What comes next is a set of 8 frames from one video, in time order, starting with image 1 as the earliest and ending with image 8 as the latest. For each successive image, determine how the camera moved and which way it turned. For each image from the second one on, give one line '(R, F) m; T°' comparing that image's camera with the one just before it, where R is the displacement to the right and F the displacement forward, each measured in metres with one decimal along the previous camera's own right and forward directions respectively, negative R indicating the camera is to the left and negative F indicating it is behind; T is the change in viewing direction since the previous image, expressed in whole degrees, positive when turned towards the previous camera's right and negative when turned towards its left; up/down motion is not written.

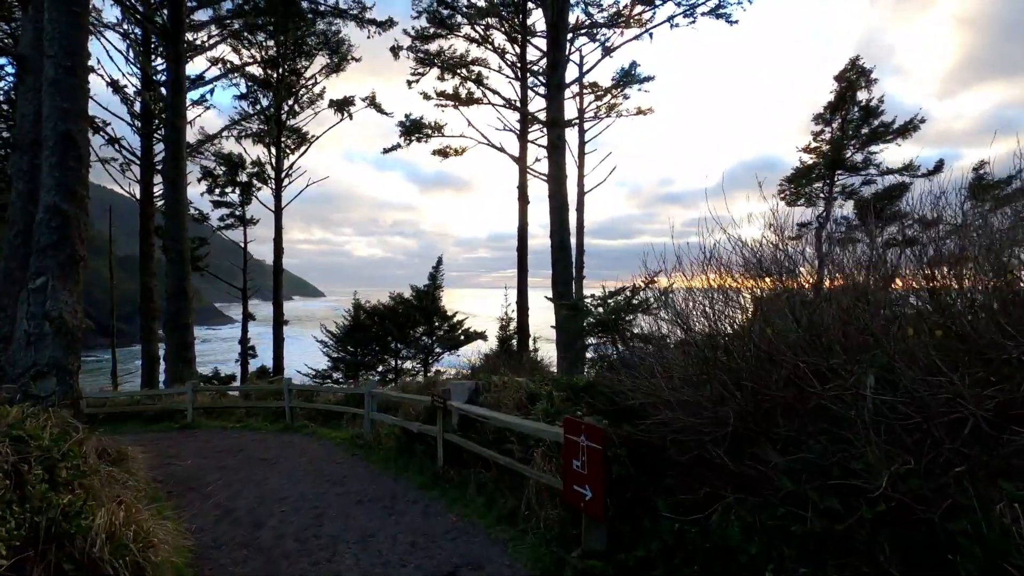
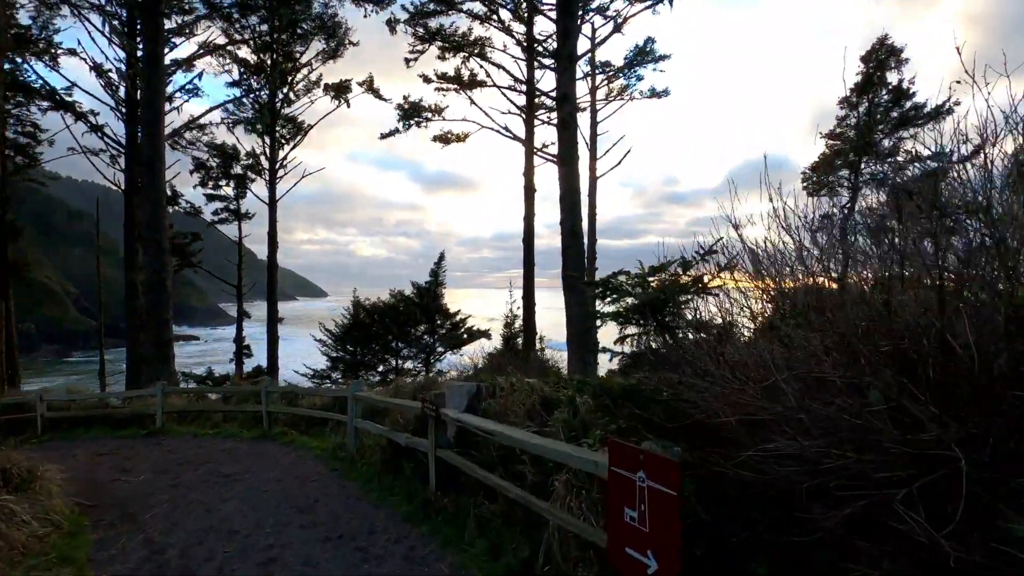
(-0.1, +1.3) m; 0°
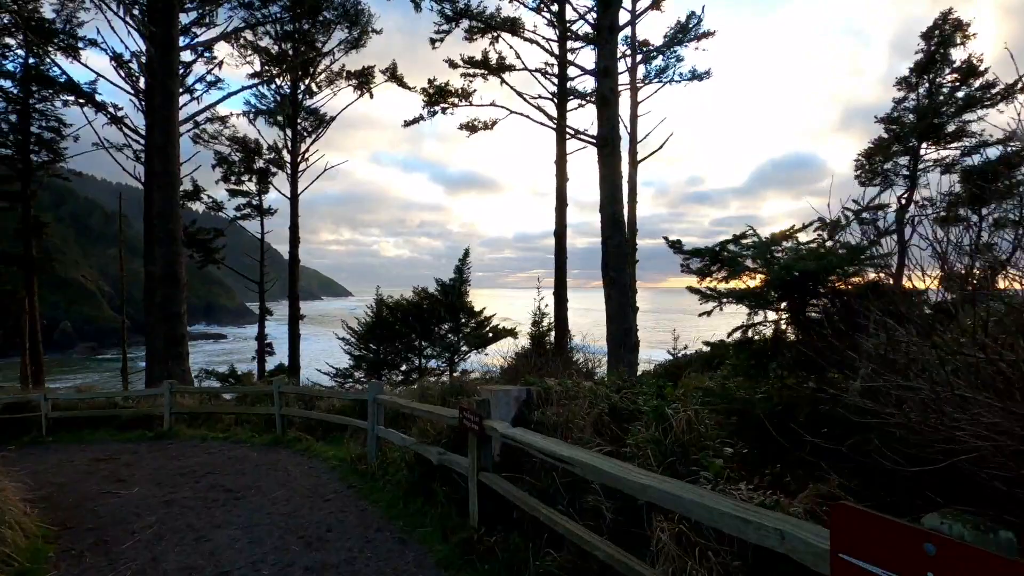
(-0.3, +1.1) m; -2°
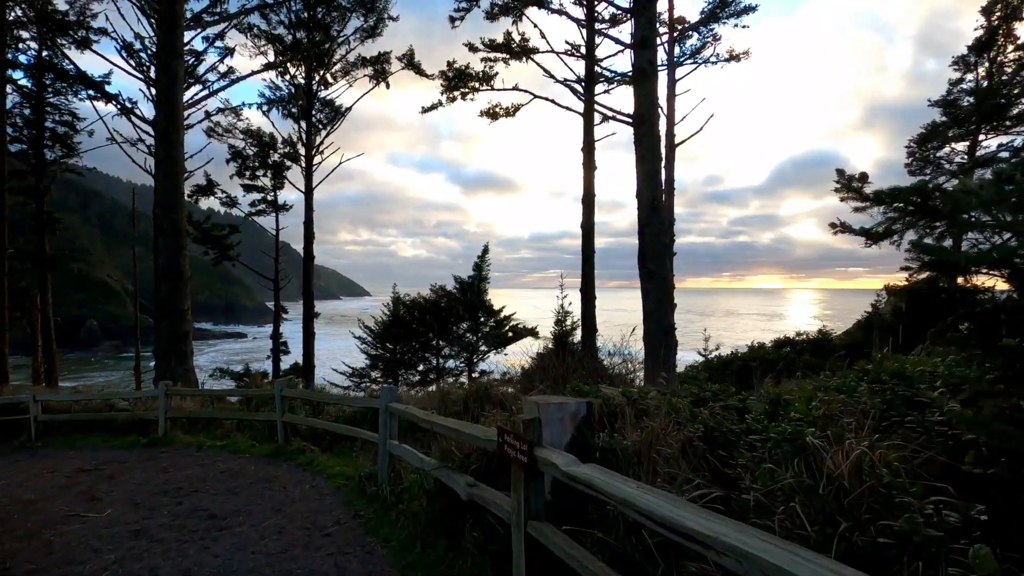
(-0.2, +1.1) m; -2°
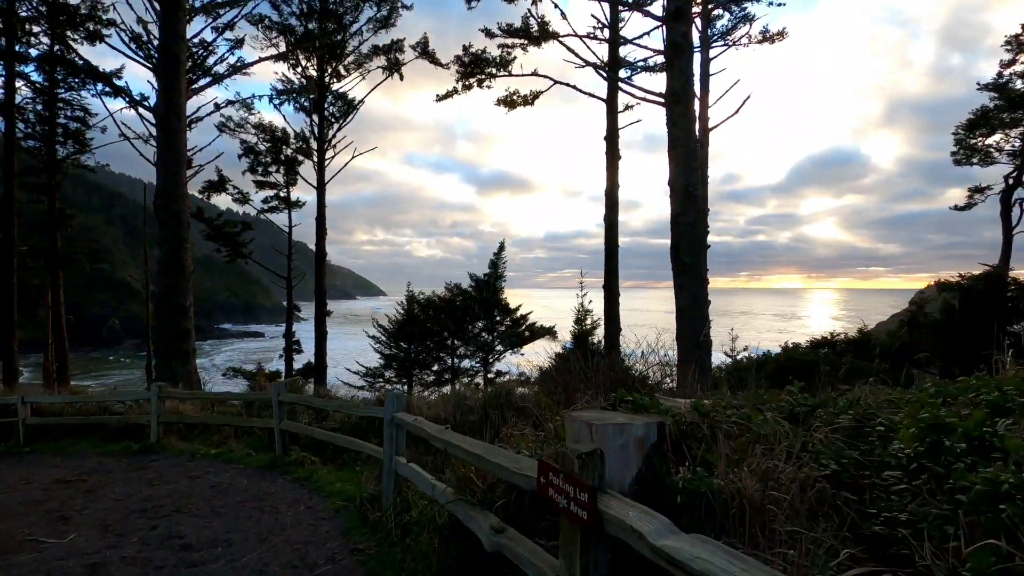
(-0.1, +0.8) m; -1°
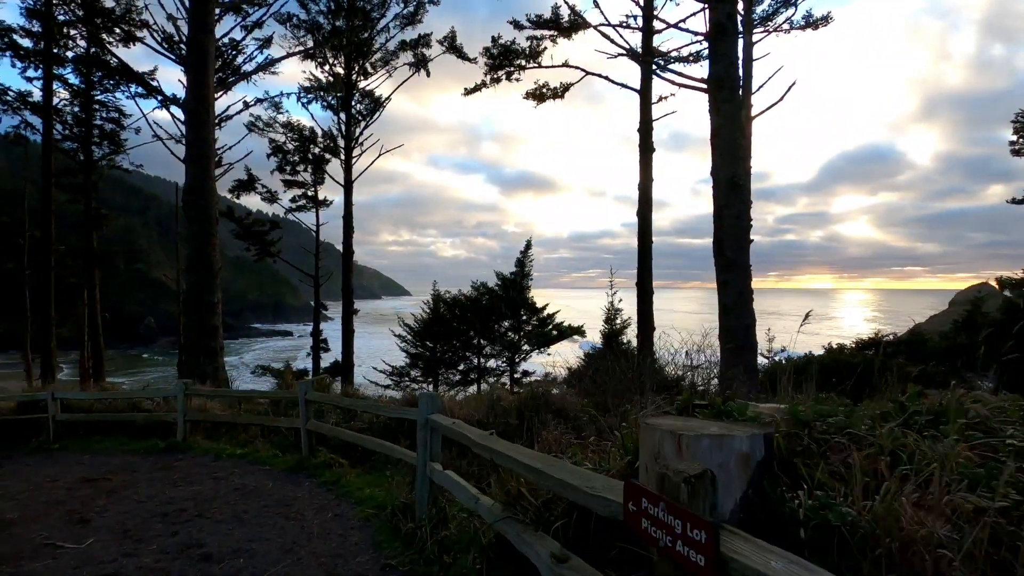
(-0.1, +0.4) m; -2°
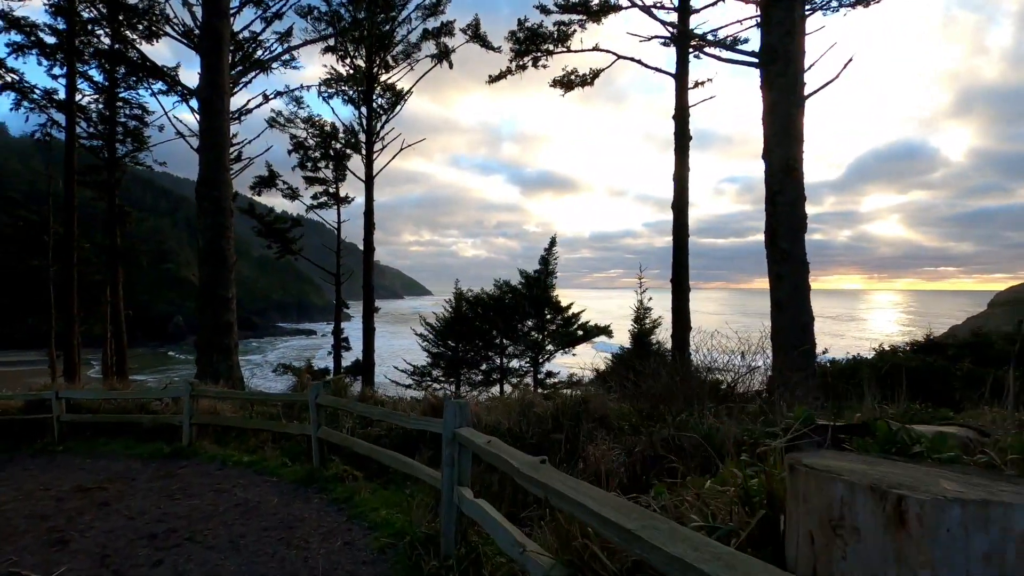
(-0.1, +0.7) m; -2°
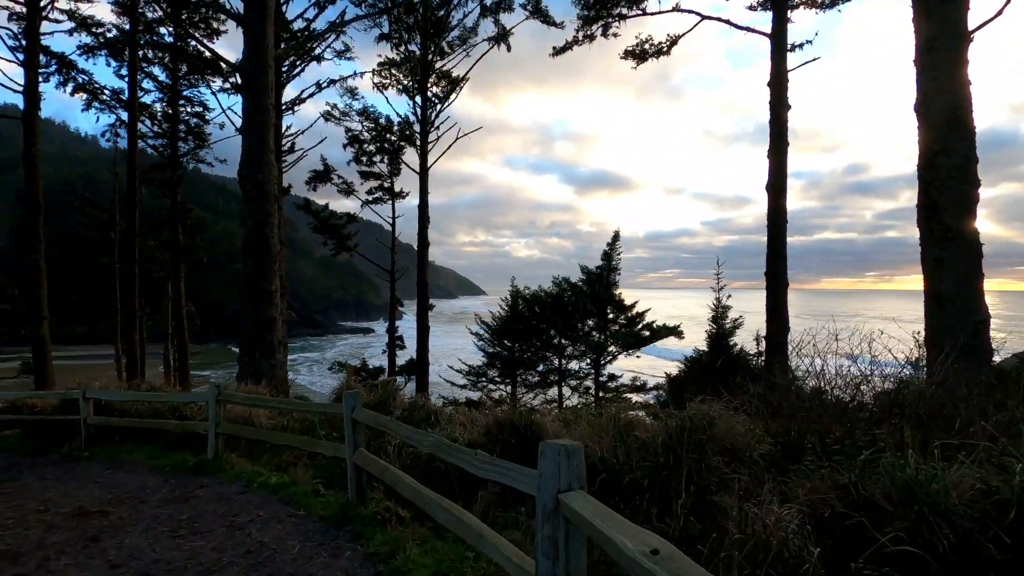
(-0.3, +1.4) m; -5°
